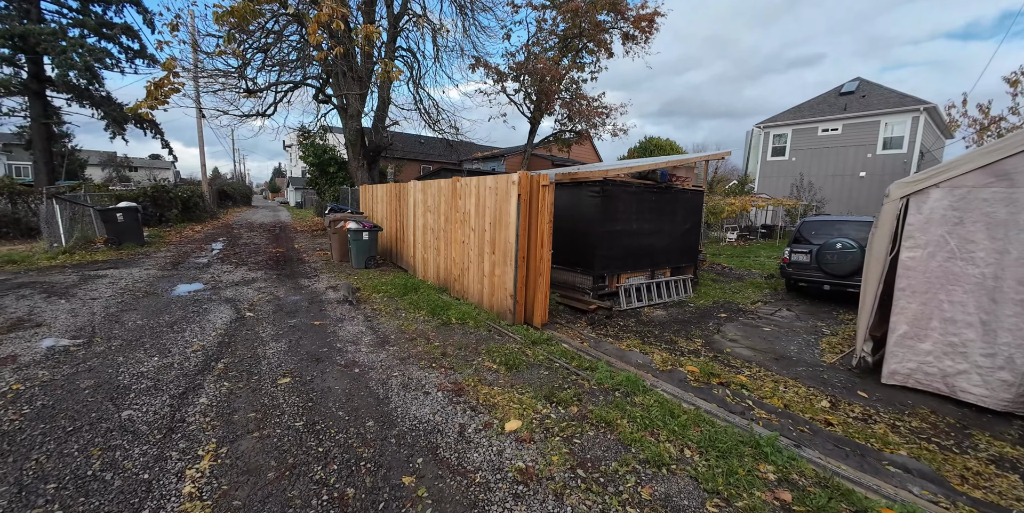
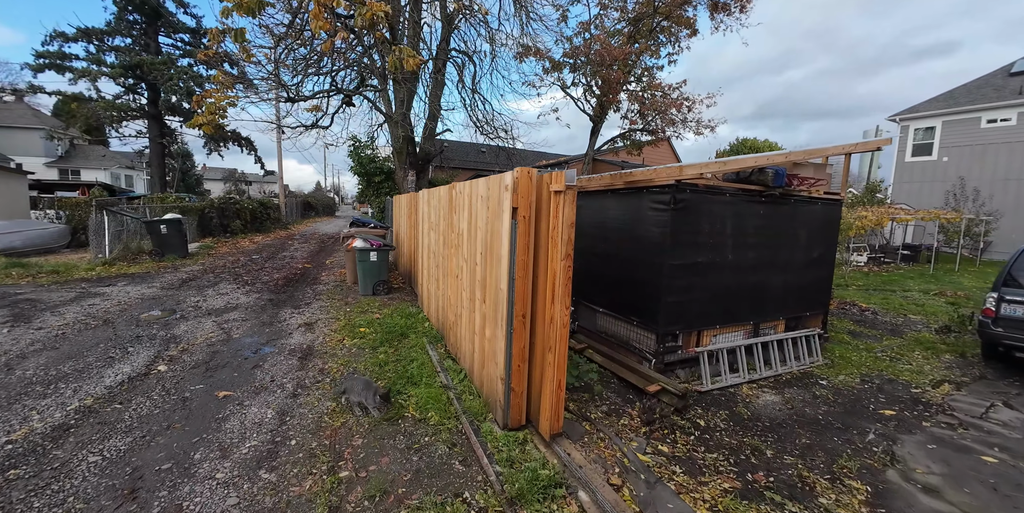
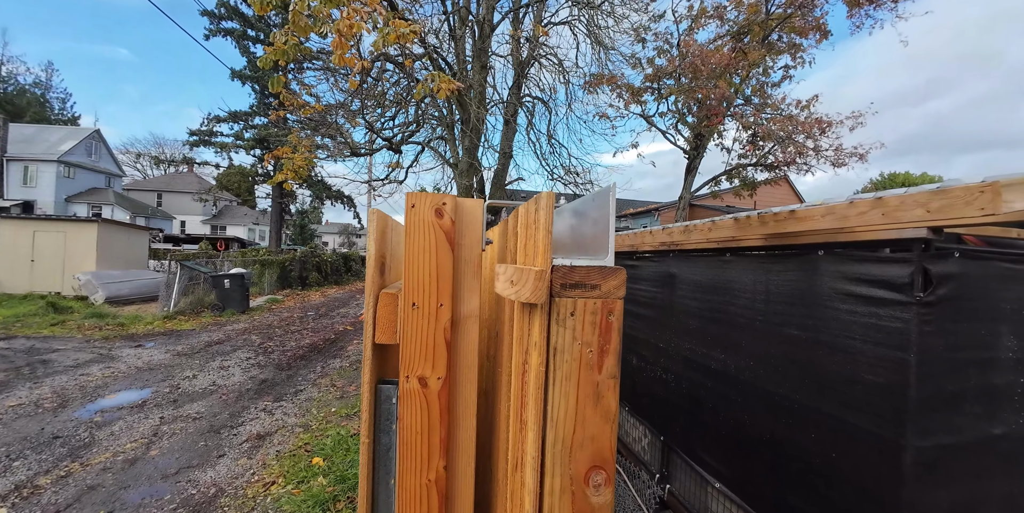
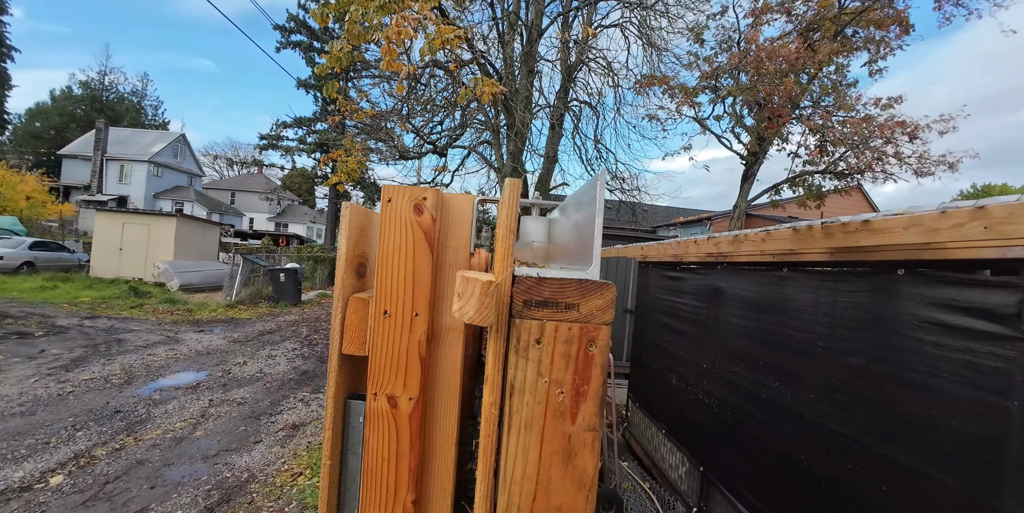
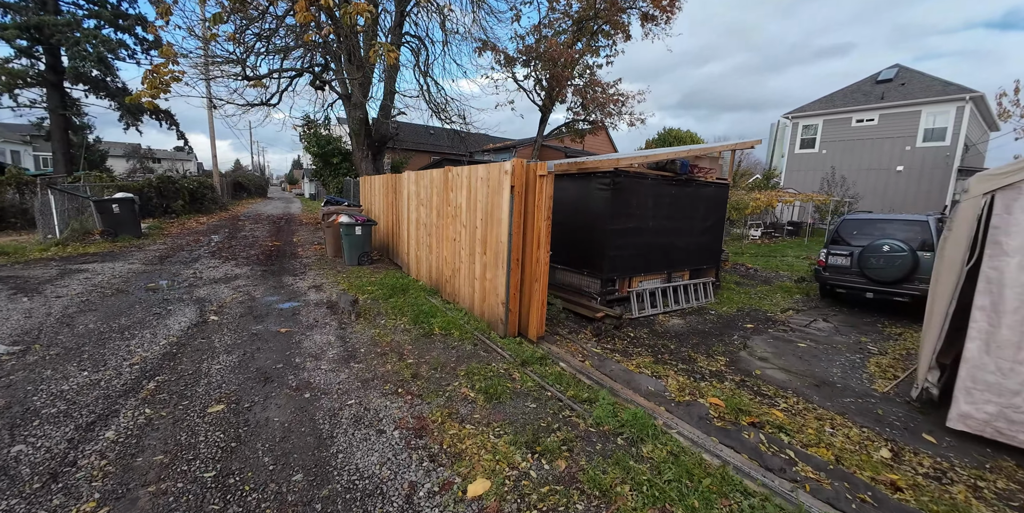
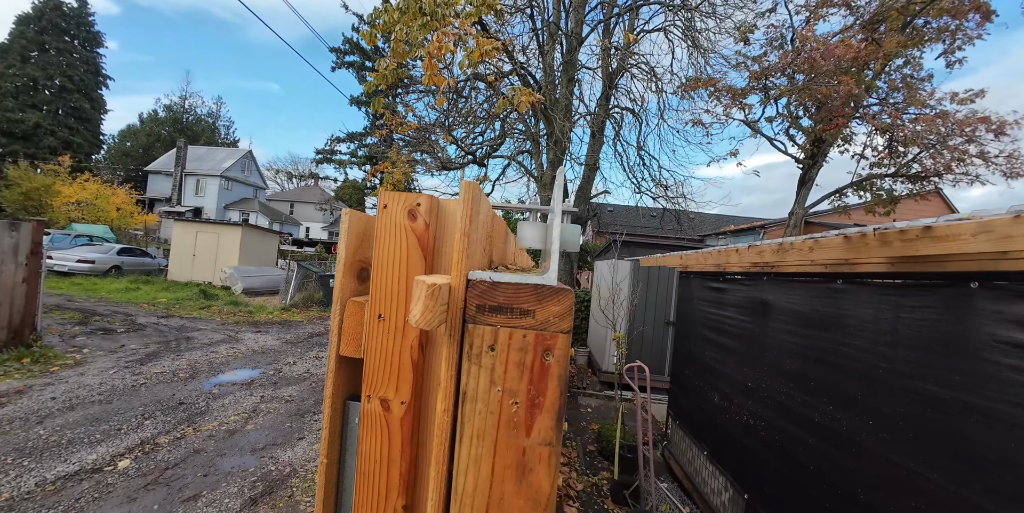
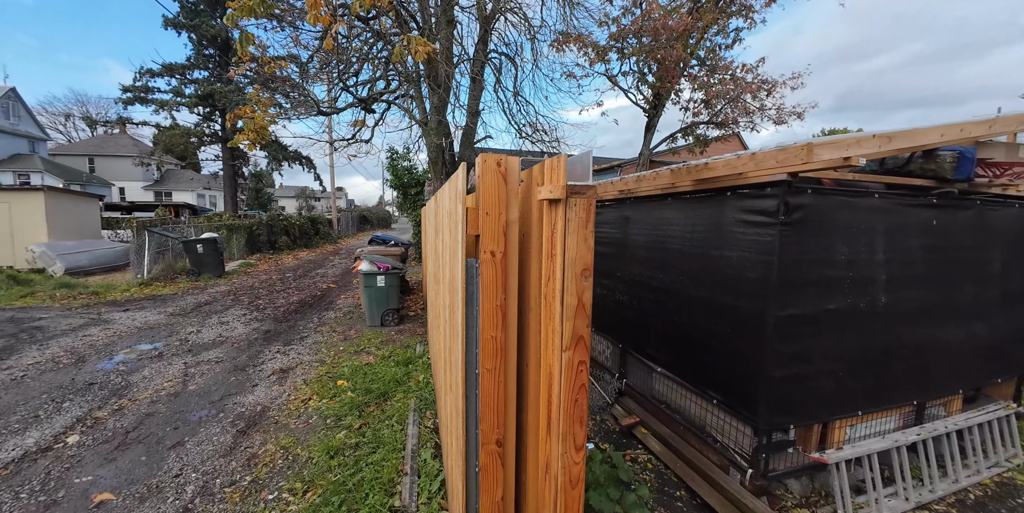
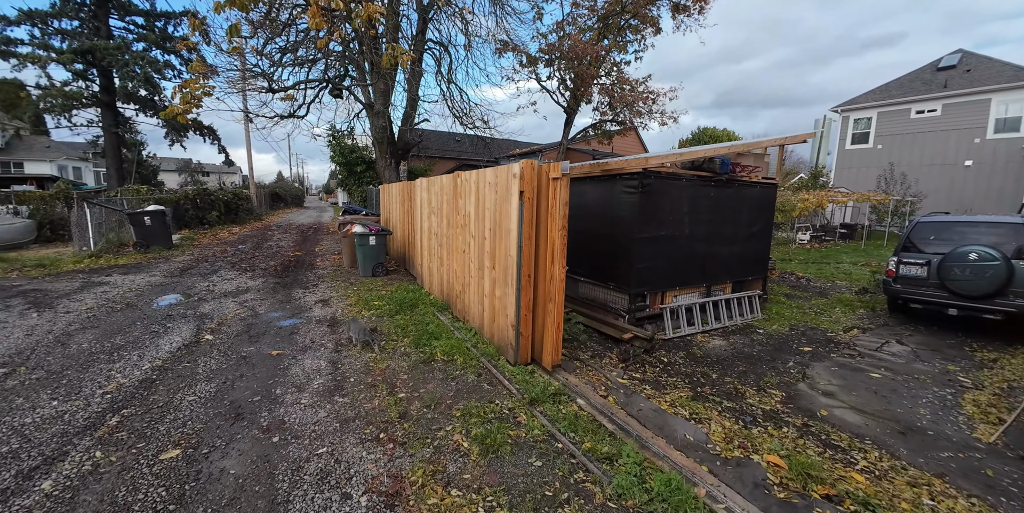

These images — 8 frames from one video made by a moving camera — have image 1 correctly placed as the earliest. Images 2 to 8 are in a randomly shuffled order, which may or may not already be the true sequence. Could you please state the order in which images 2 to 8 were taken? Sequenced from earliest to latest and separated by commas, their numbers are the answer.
5, 8, 2, 7, 3, 4, 6
